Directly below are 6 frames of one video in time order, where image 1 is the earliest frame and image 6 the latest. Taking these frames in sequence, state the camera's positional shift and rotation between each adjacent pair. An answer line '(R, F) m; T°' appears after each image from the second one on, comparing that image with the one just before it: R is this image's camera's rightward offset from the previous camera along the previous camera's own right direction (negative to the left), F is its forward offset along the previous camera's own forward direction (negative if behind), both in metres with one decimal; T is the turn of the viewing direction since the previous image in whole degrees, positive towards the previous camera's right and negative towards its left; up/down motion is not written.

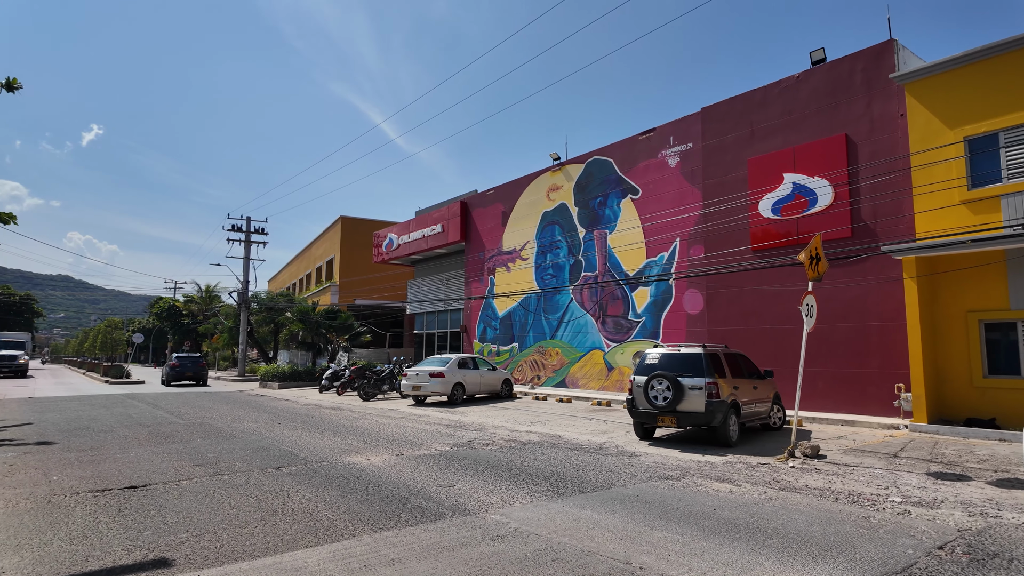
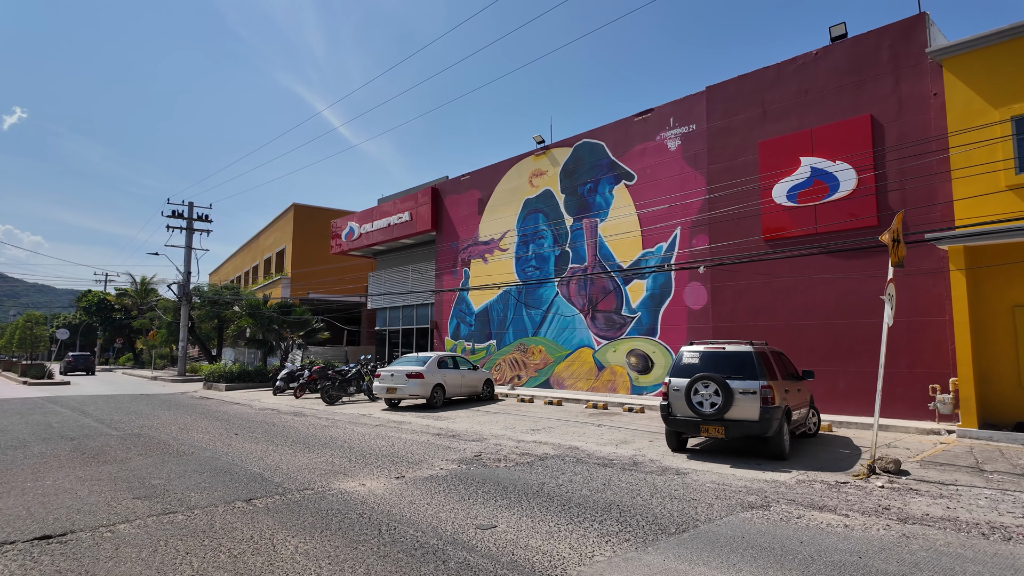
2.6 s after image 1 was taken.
(-1.0, +1.7) m; +5°
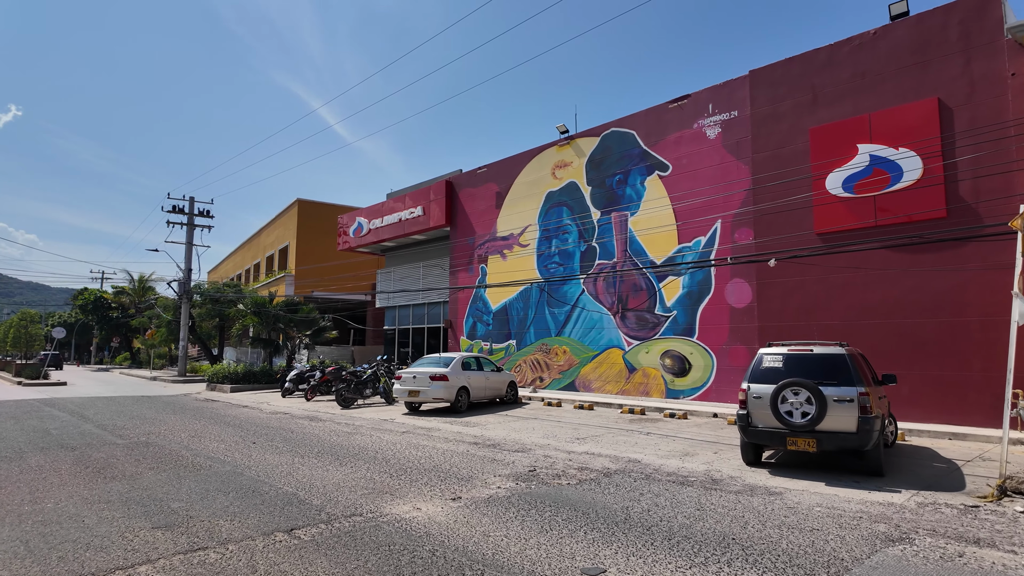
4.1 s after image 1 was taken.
(-0.8, +1.0) m; 0°
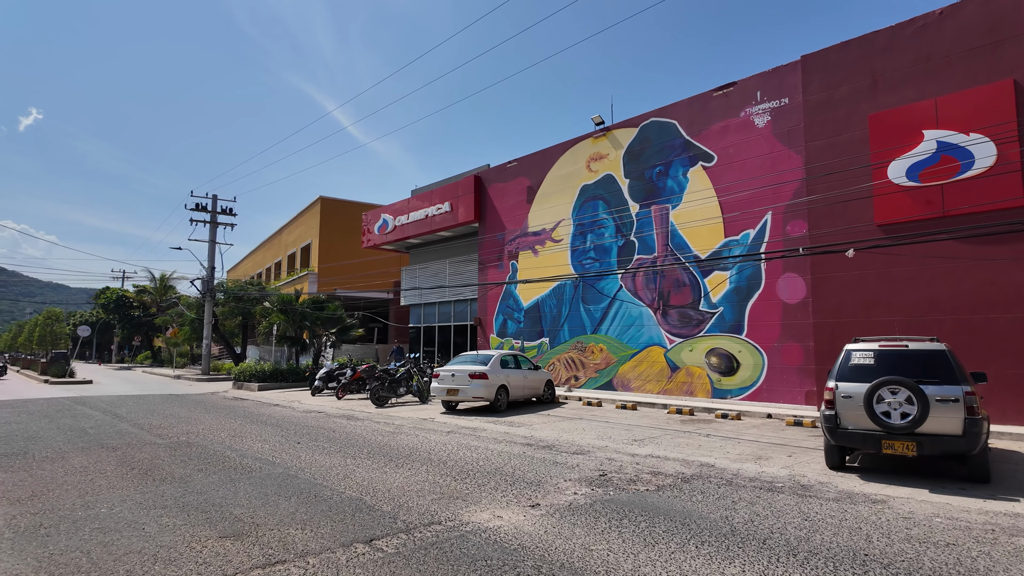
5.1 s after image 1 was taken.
(-0.7, +0.5) m; -1°
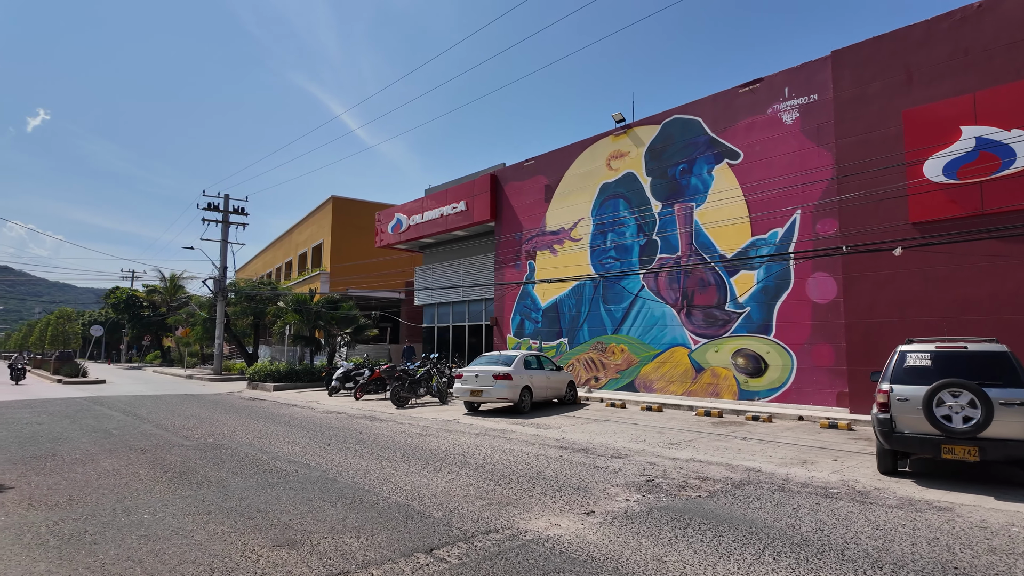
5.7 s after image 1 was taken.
(-0.5, +0.2) m; 0°
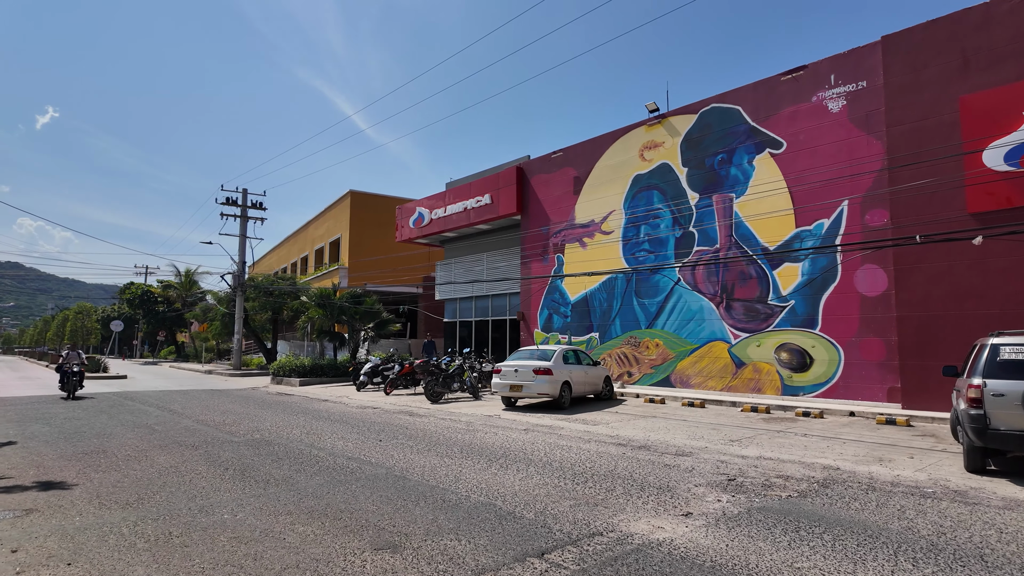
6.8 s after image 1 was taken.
(-0.8, +0.3) m; -1°
